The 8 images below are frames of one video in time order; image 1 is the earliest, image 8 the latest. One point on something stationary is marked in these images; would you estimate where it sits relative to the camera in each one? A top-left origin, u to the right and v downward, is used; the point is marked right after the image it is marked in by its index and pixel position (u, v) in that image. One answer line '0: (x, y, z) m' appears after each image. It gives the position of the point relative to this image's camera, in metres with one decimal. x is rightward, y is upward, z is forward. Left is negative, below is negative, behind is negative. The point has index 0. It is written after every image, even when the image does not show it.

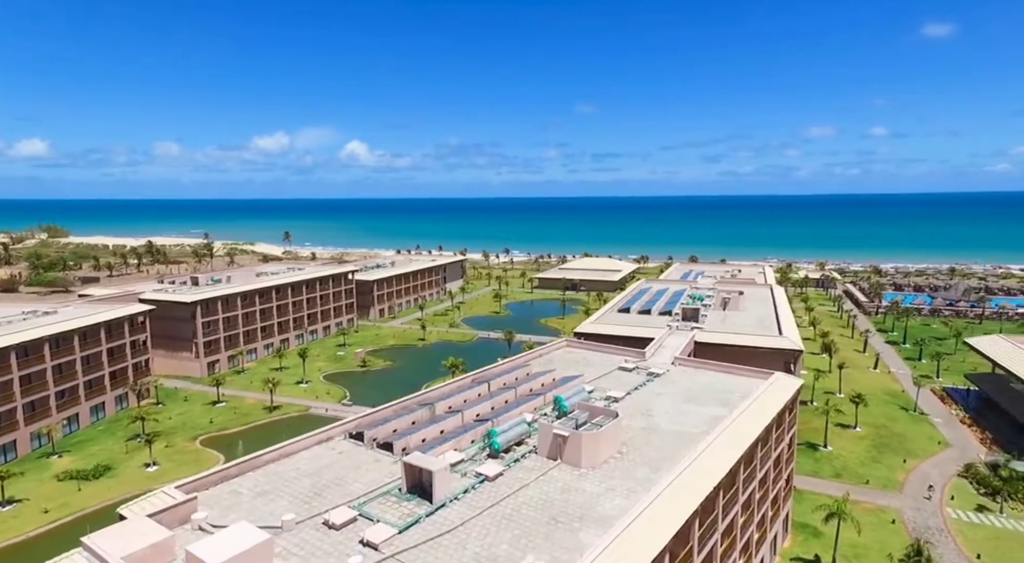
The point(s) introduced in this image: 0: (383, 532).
0: (-3.7, -7.2, +18.4) m
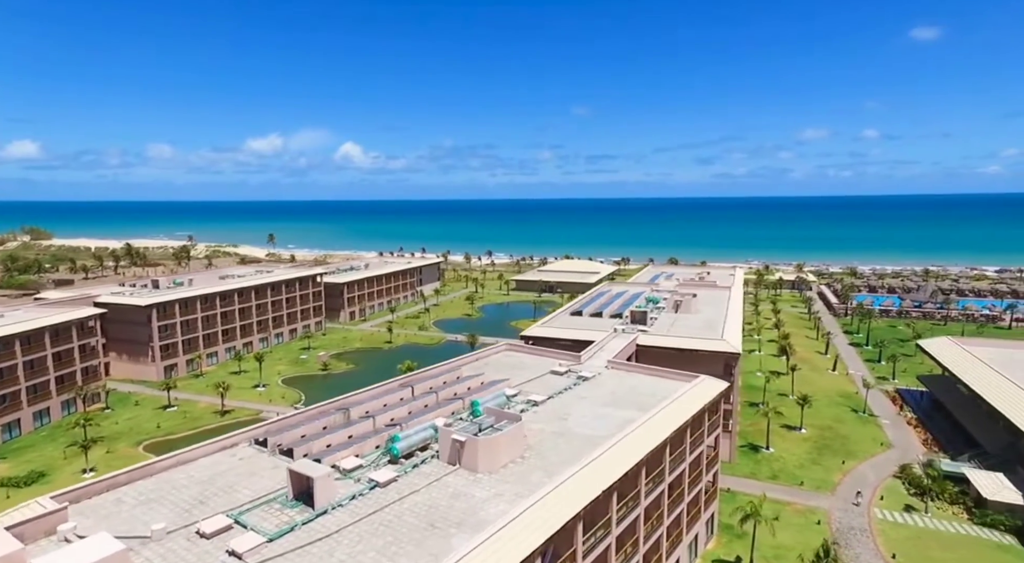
0: (-7.4, -7.3, +18.2) m
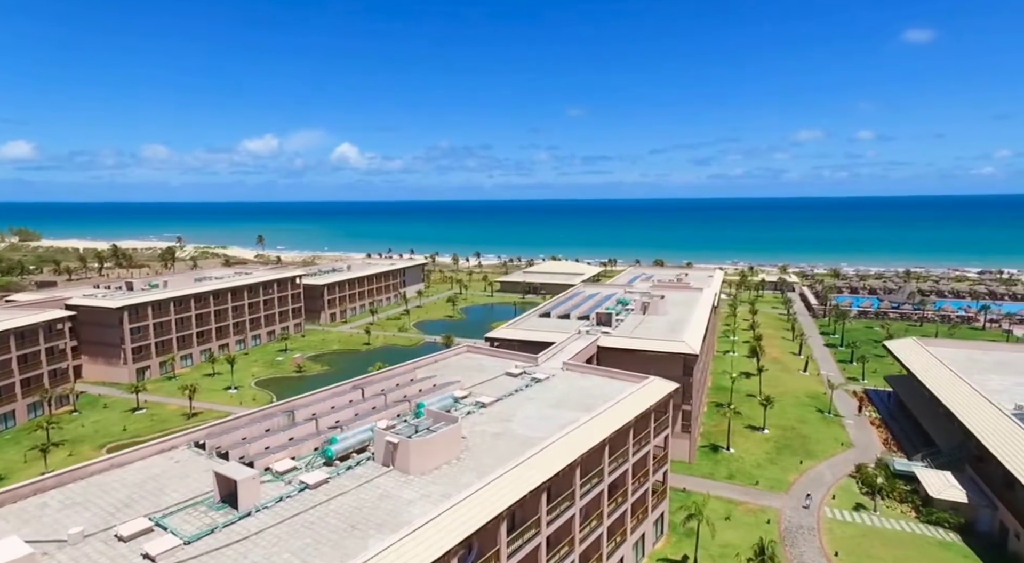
0: (-9.9, -7.5, +18.4) m
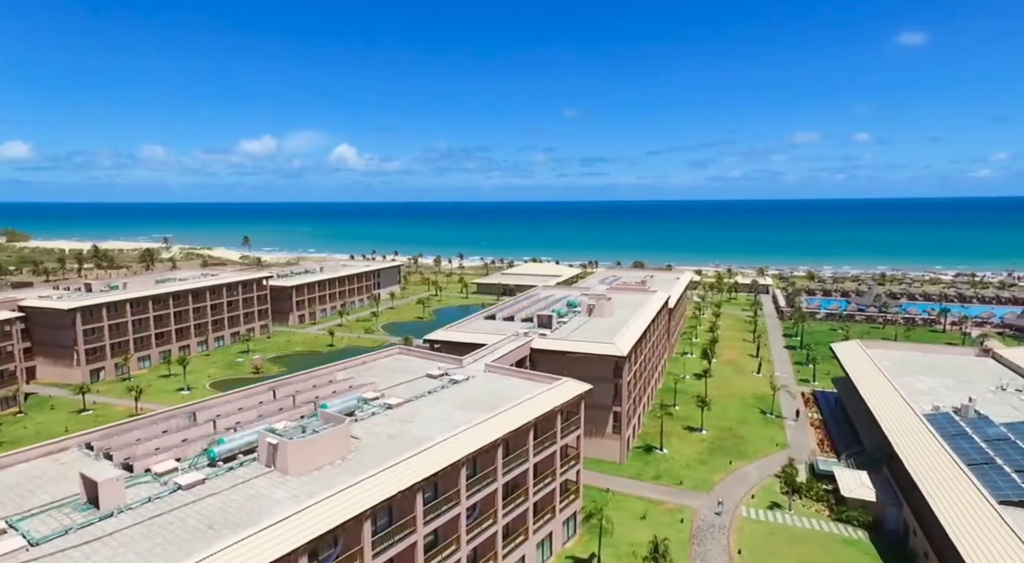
0: (-14.5, -7.6, +18.6) m
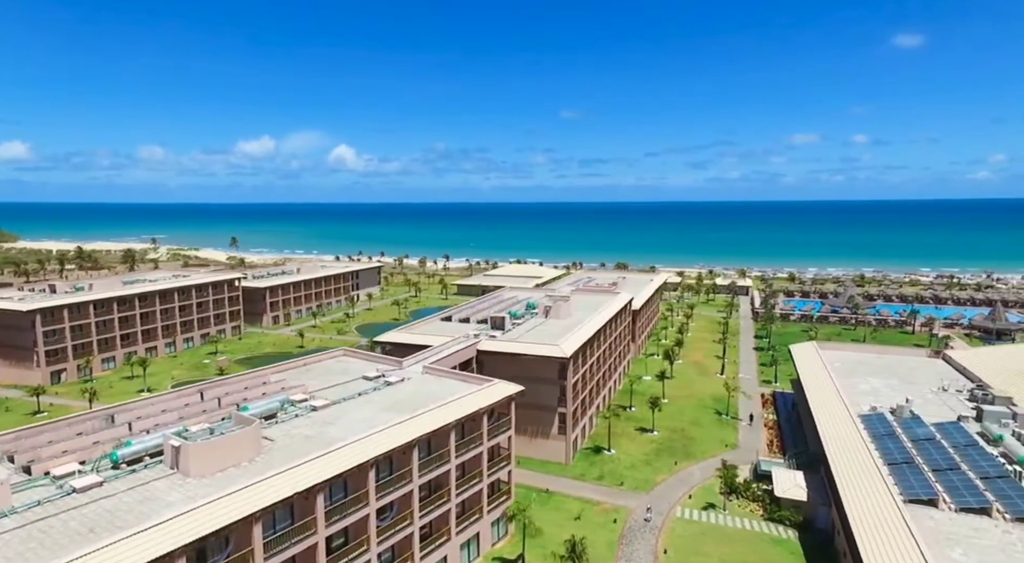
0: (-18.1, -7.6, +18.5) m
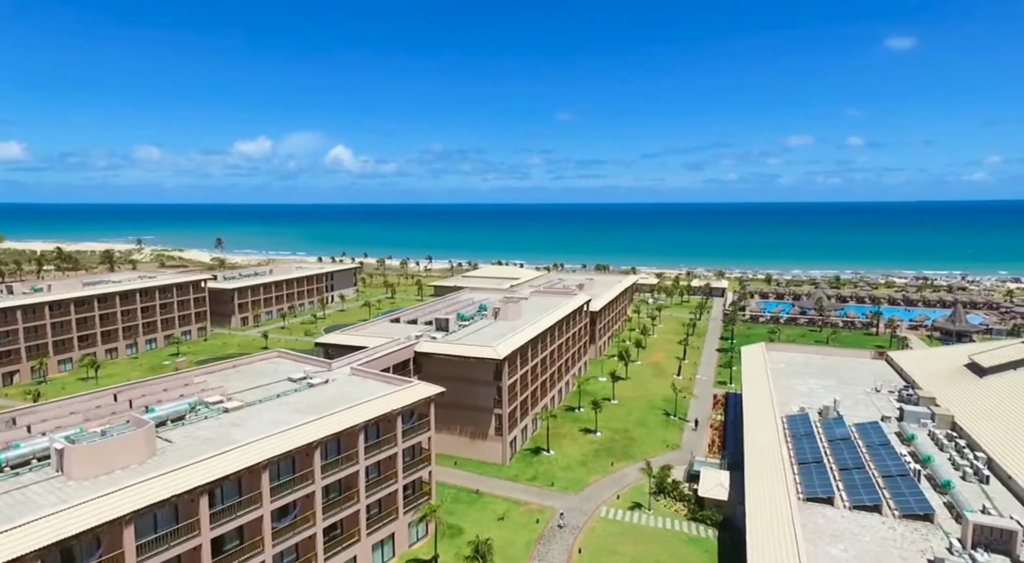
0: (-22.4, -7.7, +18.4) m
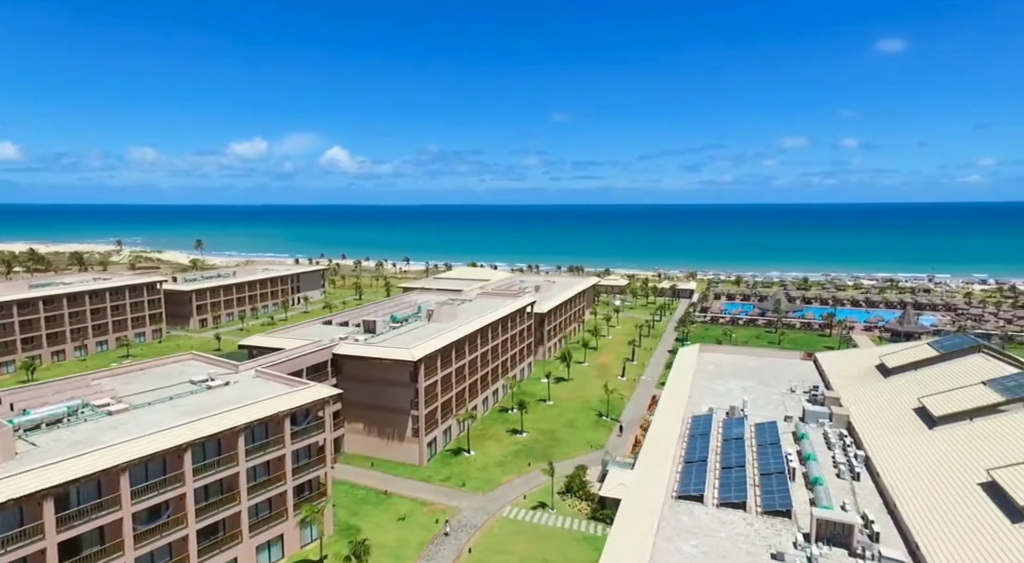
0: (-28.1, -7.8, +18.2) m
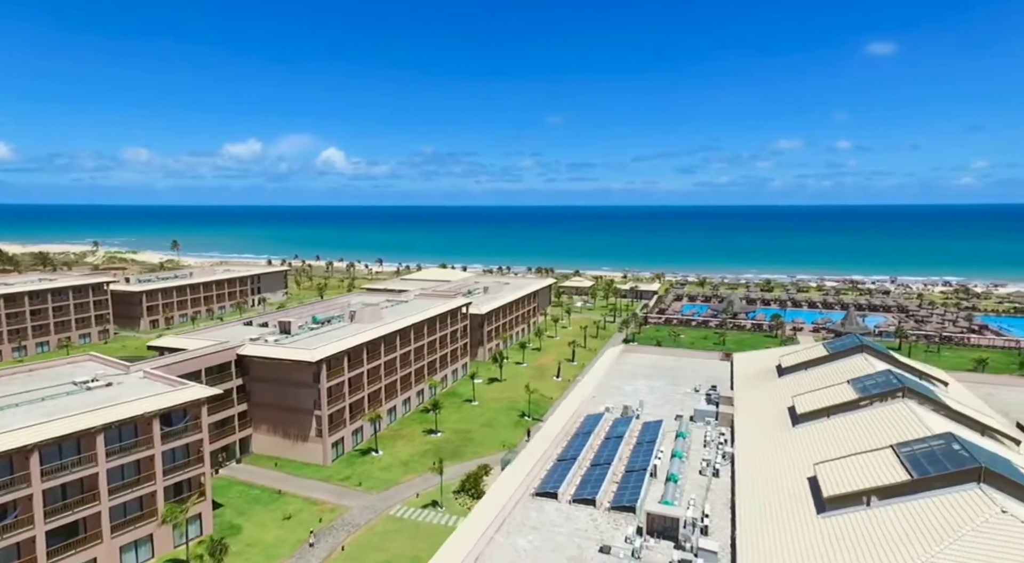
0: (-34.6, -7.7, +17.9) m
